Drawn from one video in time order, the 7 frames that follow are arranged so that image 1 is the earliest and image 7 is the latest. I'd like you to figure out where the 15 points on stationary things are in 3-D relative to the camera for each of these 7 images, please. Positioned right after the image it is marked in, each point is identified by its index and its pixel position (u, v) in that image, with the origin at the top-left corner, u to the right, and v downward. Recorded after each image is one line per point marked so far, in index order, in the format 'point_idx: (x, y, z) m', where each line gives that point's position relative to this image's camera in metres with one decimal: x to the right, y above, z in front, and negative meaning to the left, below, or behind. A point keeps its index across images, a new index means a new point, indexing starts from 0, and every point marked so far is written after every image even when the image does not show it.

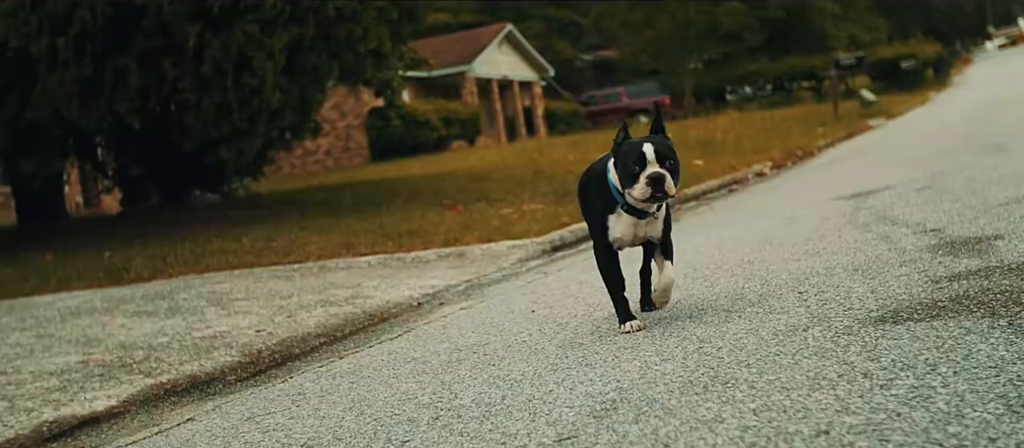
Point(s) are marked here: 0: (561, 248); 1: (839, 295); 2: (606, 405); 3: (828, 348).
0: (+0.5, -0.3, +11.6) m
1: (+1.6, -0.3, +4.9) m
2: (+0.3, -0.6, +3.4) m
3: (+1.2, -0.4, +3.8) m
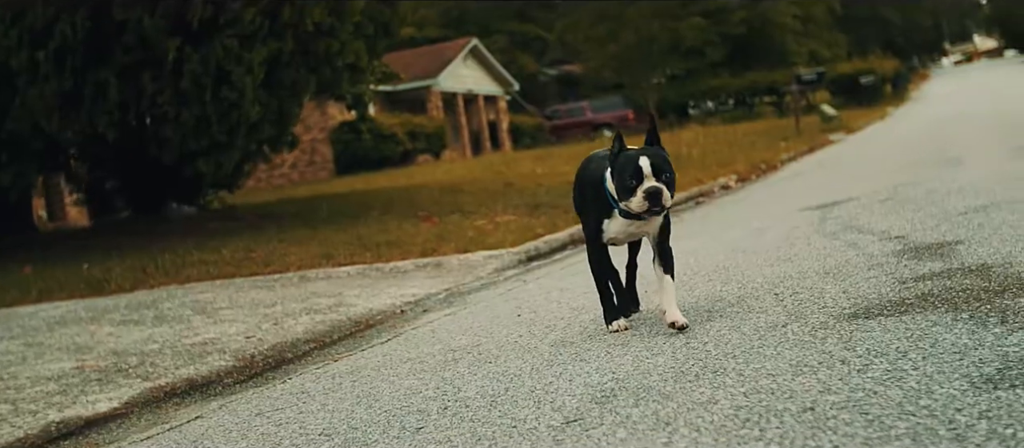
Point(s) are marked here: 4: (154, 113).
0: (+0.2, -0.4, +11.9) m
1: (+1.5, -0.4, +5.2) m
2: (+0.3, -0.6, +3.7) m
3: (+1.2, -0.5, +4.1) m
4: (-4.1, +1.3, +12.0) m
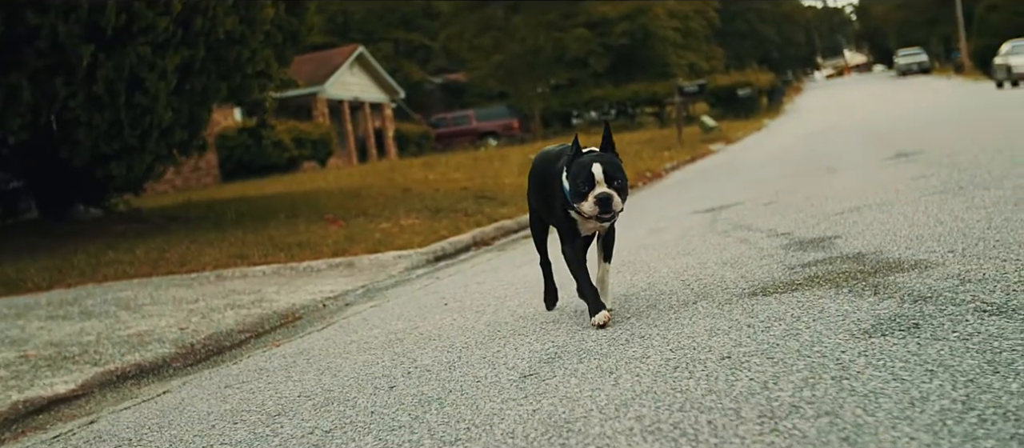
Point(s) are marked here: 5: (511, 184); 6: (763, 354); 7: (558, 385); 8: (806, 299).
0: (-0.8, -0.4, +12.5) m
1: (+1.2, -0.3, +6.0) m
2: (+0.2, -0.5, +4.3) m
3: (+0.9, -0.4, +4.8) m
4: (-5.2, +1.3, +12.1) m
5: (0.0, +0.7, +19.7) m
6: (+0.9, -0.4, +3.6) m
7: (+0.2, -0.6, +3.6) m
8: (+1.3, -0.3, +4.7) m
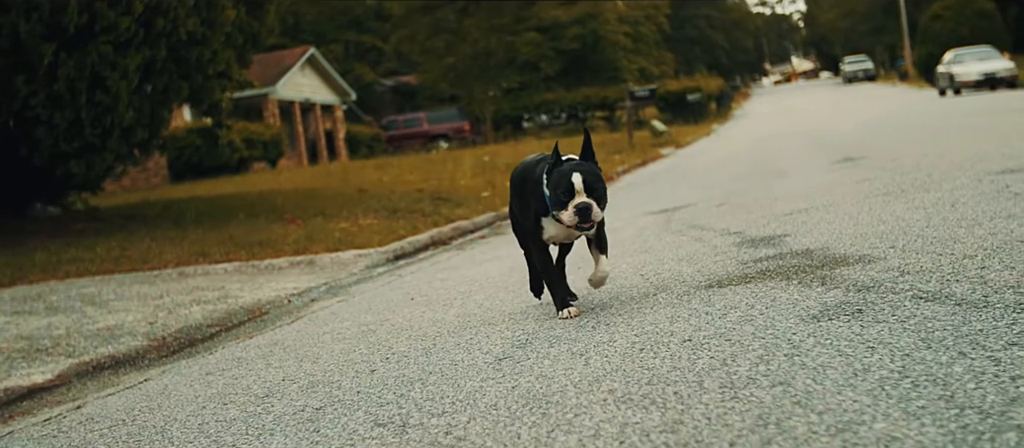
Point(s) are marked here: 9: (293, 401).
0: (-1.3, -0.4, +12.7) m
1: (+1.0, -0.3, +6.3) m
2: (0.0, -0.5, +4.6) m
3: (+0.8, -0.4, +5.1) m
4: (-5.7, +1.3, +12.1) m
5: (-0.9, +0.7, +19.9) m
6: (+0.8, -0.4, +3.9) m
7: (+0.1, -0.5, +3.9) m
8: (+1.2, -0.3, +5.0) m
9: (-0.8, -0.7, +4.0) m
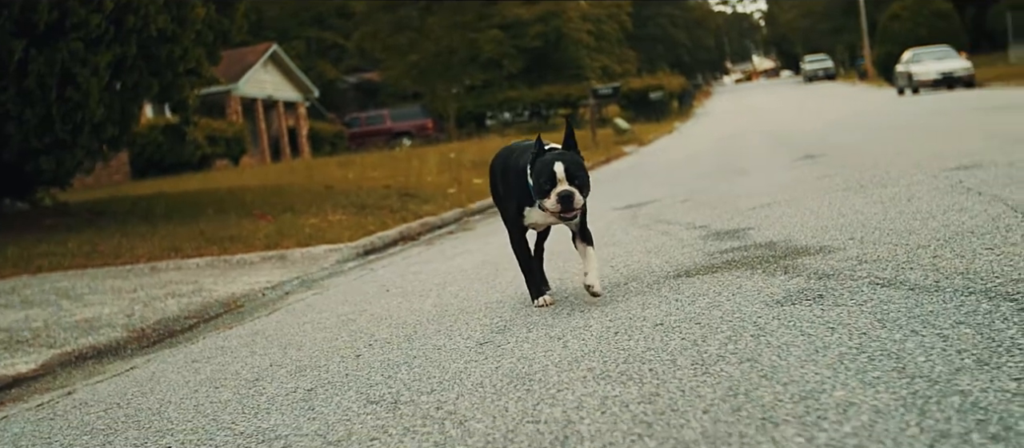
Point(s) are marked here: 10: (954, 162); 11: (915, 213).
0: (-1.7, -0.3, +12.8) m
1: (+0.8, -0.3, +6.5) m
2: (-0.1, -0.5, +4.8) m
3: (+0.7, -0.3, +5.3) m
4: (-6.0, +1.3, +12.1) m
5: (-1.5, +0.8, +20.1) m
6: (+0.7, -0.4, +4.1) m
7: (0.0, -0.5, +4.1) m
8: (+1.1, -0.3, +5.3) m
9: (-0.9, -0.6, +4.1) m
10: (+4.5, +0.6, +10.6) m
11: (+2.7, +0.1, +6.9) m
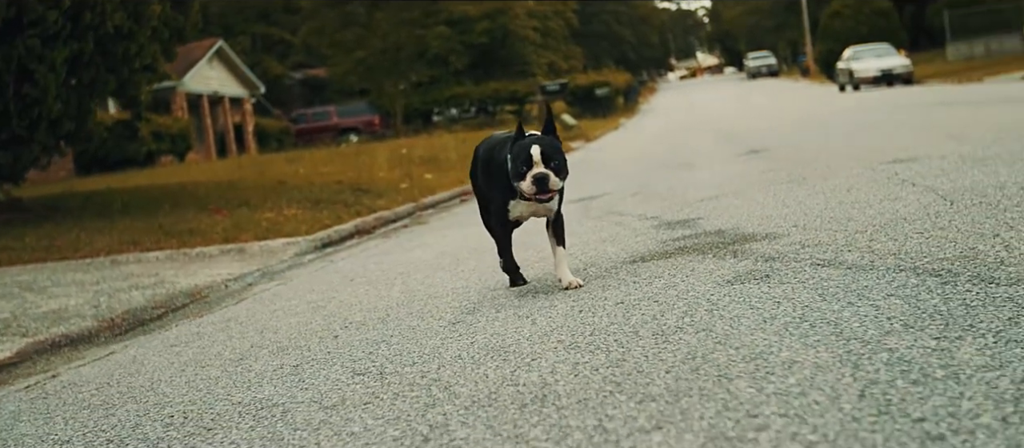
0: (-2.3, -0.3, +13.0) m
1: (+0.6, -0.2, +6.9) m
2: (-0.2, -0.4, +5.1) m
3: (+0.5, -0.3, +5.6) m
4: (-6.5, +1.4, +12.1) m
5: (-2.4, +0.9, +20.3) m
6: (+0.6, -0.3, +4.4) m
7: (-0.1, -0.4, +4.4) m
8: (+0.9, -0.2, +5.6) m
9: (-1.0, -0.6, +4.4) m
10: (+4.1, +0.7, +11.1) m
11: (+2.4, +0.1, +7.3) m
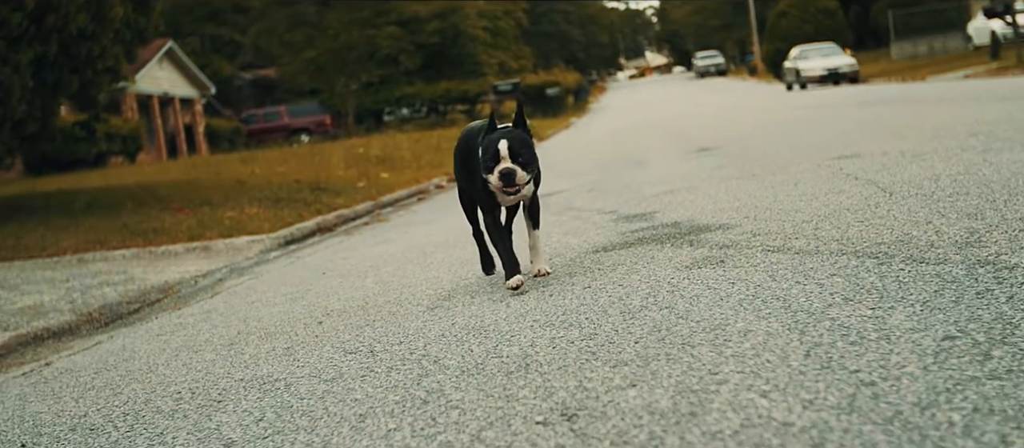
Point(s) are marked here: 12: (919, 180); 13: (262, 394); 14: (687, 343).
0: (-2.8, -0.2, +13.3) m
1: (+0.4, -0.1, +7.2) m
2: (-0.3, -0.4, +5.4) m
3: (+0.3, -0.2, +6.0) m
4: (-7.0, +1.4, +12.1) m
5: (-3.3, +0.9, +20.5) m
6: (+0.5, -0.3, +4.8) m
7: (-0.2, -0.4, +4.7) m
8: (+0.7, -0.2, +6.0) m
9: (-1.1, -0.5, +4.7) m
10: (+3.7, +0.8, +11.6) m
11: (+2.2, +0.2, +7.7) m
12: (+3.0, +0.3, +7.5) m
13: (-0.8, -0.6, +3.5) m
14: (+0.5, -0.4, +3.2) m
